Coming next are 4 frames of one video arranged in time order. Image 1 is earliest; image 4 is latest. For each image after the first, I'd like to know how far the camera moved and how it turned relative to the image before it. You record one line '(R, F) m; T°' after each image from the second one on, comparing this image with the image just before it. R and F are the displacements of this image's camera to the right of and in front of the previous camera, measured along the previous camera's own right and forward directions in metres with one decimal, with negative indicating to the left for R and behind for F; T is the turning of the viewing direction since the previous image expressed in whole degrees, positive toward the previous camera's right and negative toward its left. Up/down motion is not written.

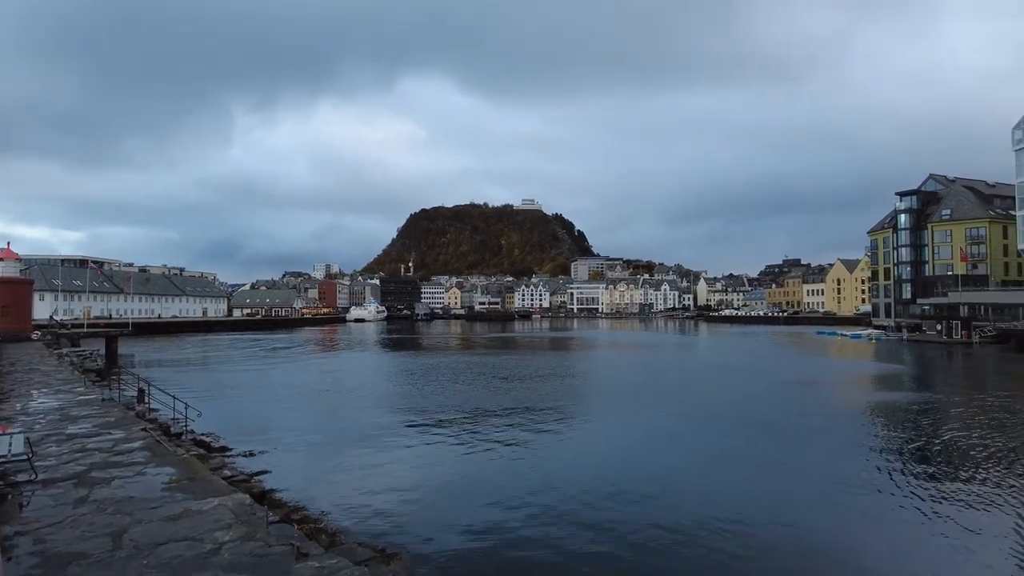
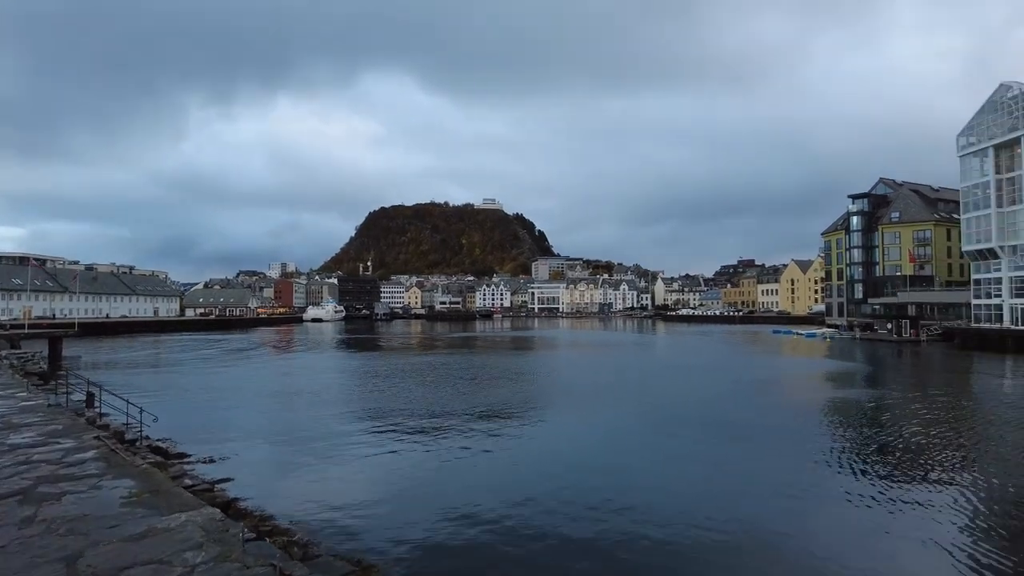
(-0.2, +0.2) m; +4°
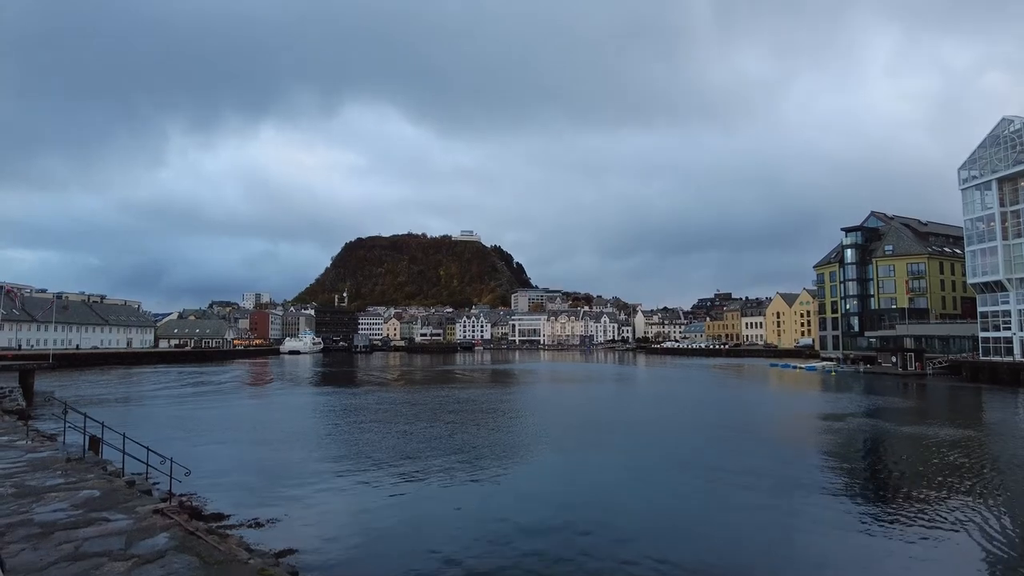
(-1.6, +1.4) m; +2°
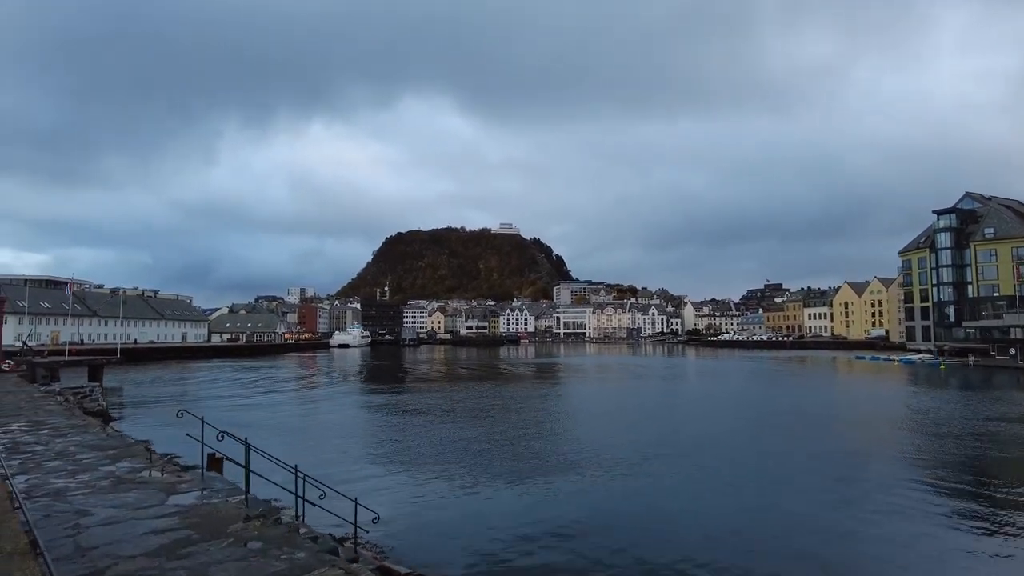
(-2.4, +2.3) m; -3°
